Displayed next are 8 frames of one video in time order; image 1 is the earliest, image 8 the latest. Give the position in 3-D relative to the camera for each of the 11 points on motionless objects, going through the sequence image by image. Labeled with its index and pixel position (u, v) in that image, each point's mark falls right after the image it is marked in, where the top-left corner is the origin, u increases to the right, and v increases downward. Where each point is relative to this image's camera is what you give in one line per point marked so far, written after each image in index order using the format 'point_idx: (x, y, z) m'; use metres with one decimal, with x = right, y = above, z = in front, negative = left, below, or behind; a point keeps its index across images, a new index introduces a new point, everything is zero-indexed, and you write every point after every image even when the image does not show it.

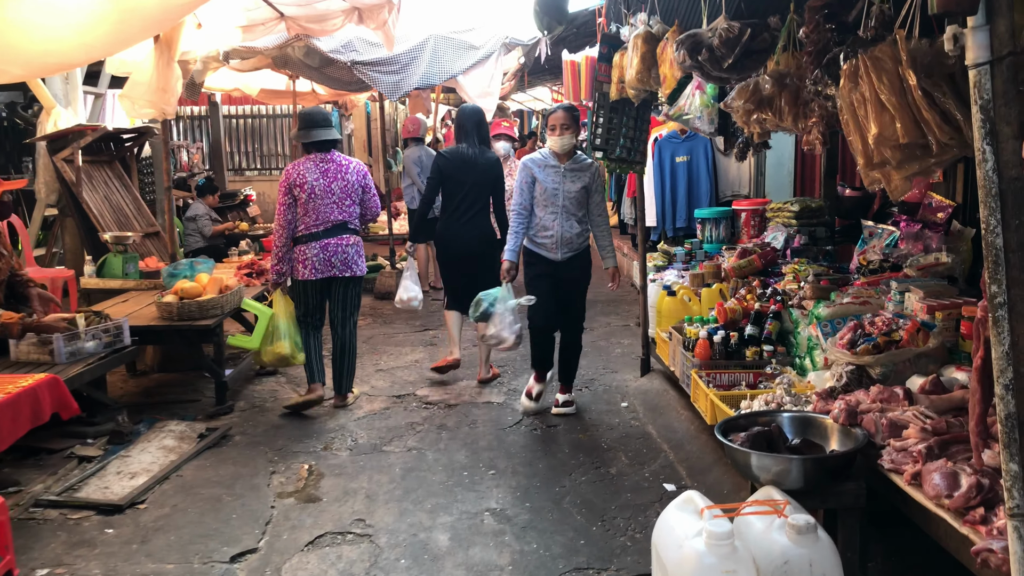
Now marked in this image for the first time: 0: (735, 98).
0: (+1.0, +0.9, +4.2) m
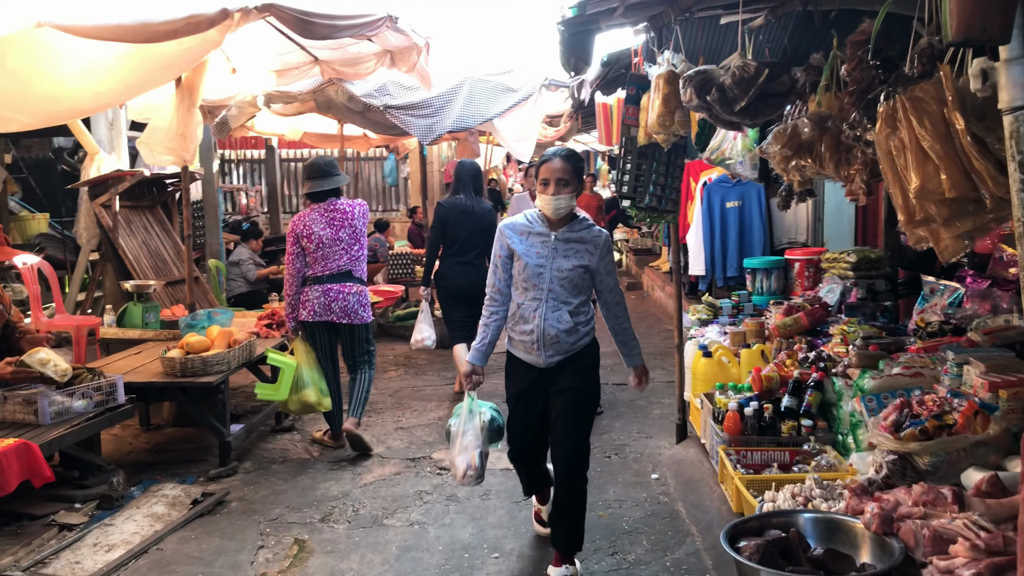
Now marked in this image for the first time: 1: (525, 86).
0: (+1.1, +0.6, +3.8) m
1: (+0.1, +1.6, +7.3) m
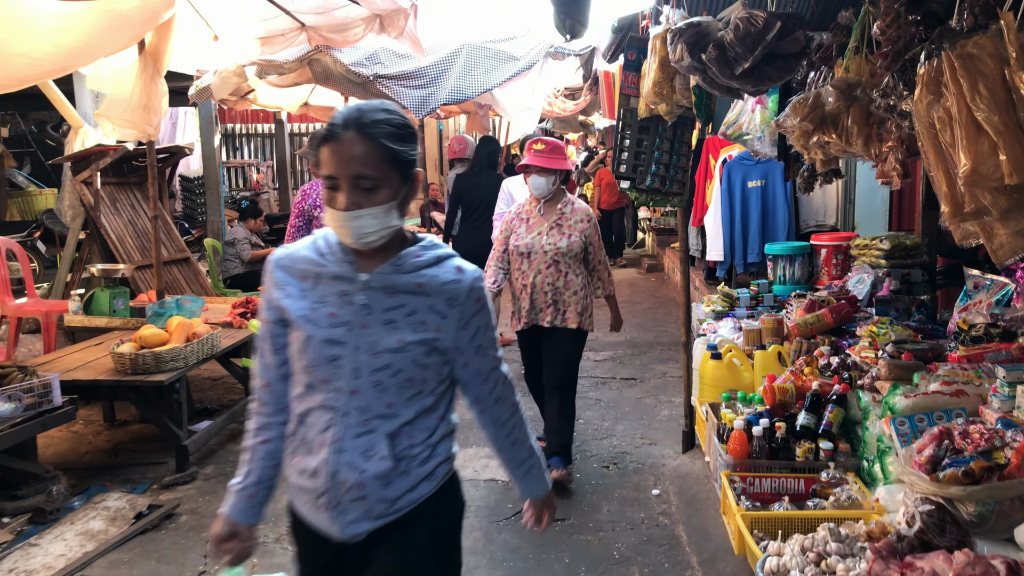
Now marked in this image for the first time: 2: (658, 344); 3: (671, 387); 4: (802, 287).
0: (+1.0, +0.6, +3.3) m
1: (+0.1, +1.7, +6.8) m
2: (+1.1, -0.4, +7.3) m
3: (+1.0, -0.6, +5.9) m
4: (+1.8, 0.0, +5.8) m
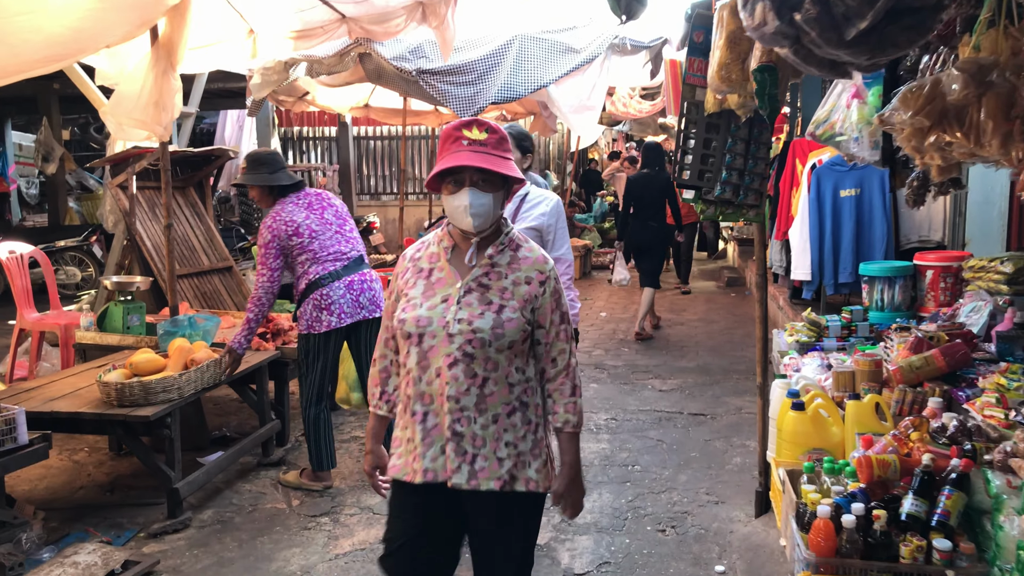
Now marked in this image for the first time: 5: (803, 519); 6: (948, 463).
0: (+1.1, +0.5, +2.5) m
1: (+0.5, +1.6, +6.1) m
2: (+1.6, -0.6, +6.5) m
3: (+1.3, -0.8, +5.1) m
4: (+2.1, -0.1, +5.0) m
5: (+0.8, -0.6, +2.5) m
6: (+1.2, -0.5, +2.5) m
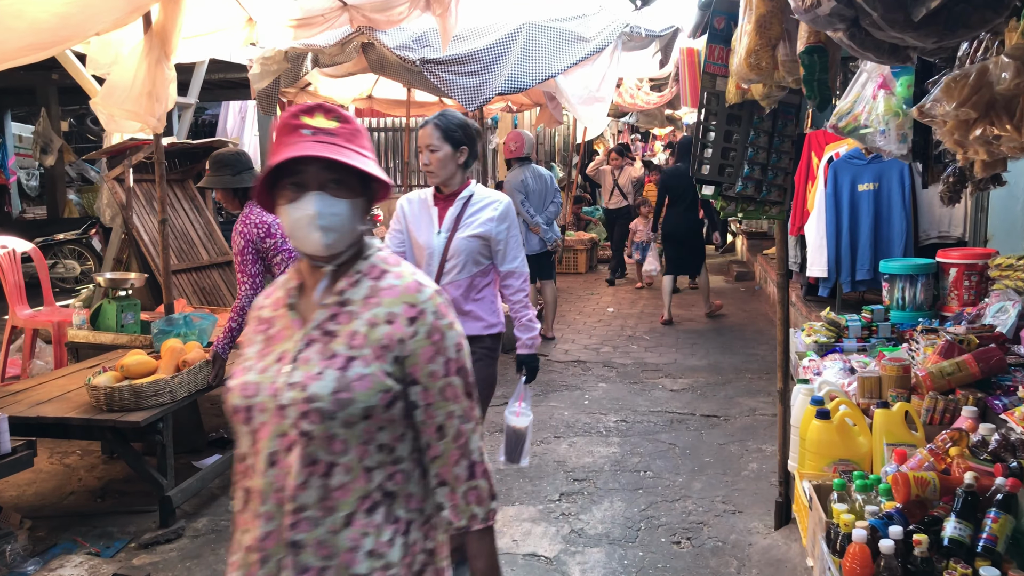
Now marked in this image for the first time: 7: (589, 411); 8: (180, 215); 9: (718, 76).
0: (+1.1, +0.5, +2.3) m
1: (+0.6, +1.6, +5.9) m
2: (+1.6, -0.6, +6.3) m
3: (+1.3, -0.8, +5.0) m
4: (+2.1, -0.1, +4.8) m
5: (+0.8, -0.6, +2.4) m
6: (+1.2, -0.5, +2.3) m
7: (+0.4, -0.7, +5.4) m
8: (-2.6, +0.6, +7.2) m
9: (+0.7, +0.7, +3.1) m
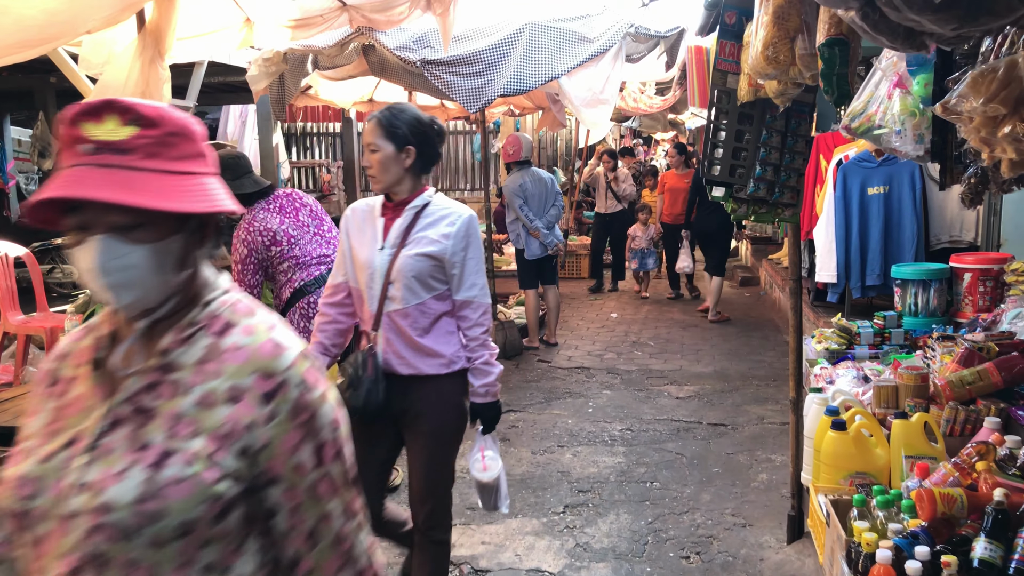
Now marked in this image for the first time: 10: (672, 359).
0: (+1.1, +0.5, +2.2) m
1: (+0.6, +1.6, +5.8) m
2: (+1.6, -0.6, +6.2) m
3: (+1.4, -0.8, +4.8) m
4: (+2.2, -0.2, +4.7) m
5: (+0.8, -0.7, +2.2) m
6: (+1.2, -0.5, +2.2) m
7: (+0.5, -0.7, +5.2) m
8: (-2.6, +0.5, +7.0) m
9: (+0.7, +0.7, +3.0) m
10: (+1.2, -0.5, +6.9) m
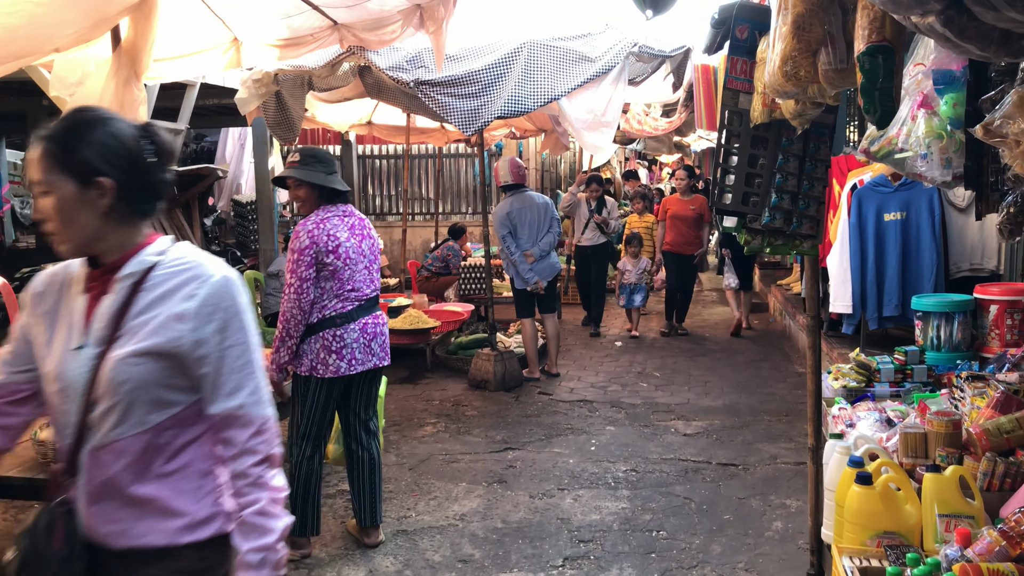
0: (+1.1, +0.4, +1.9) m
1: (+0.6, +1.4, +5.6) m
2: (+1.6, -0.8, +5.9) m
3: (+1.3, -0.9, +4.5) m
4: (+2.1, -0.3, +4.4) m
5: (+0.8, -0.8, +1.9) m
6: (+1.2, -0.6, +1.9) m
7: (+0.4, -0.9, +4.9) m
8: (-2.6, +0.3, +6.8) m
9: (+0.7, +0.6, +2.7) m
10: (+1.2, -0.7, +6.6) m
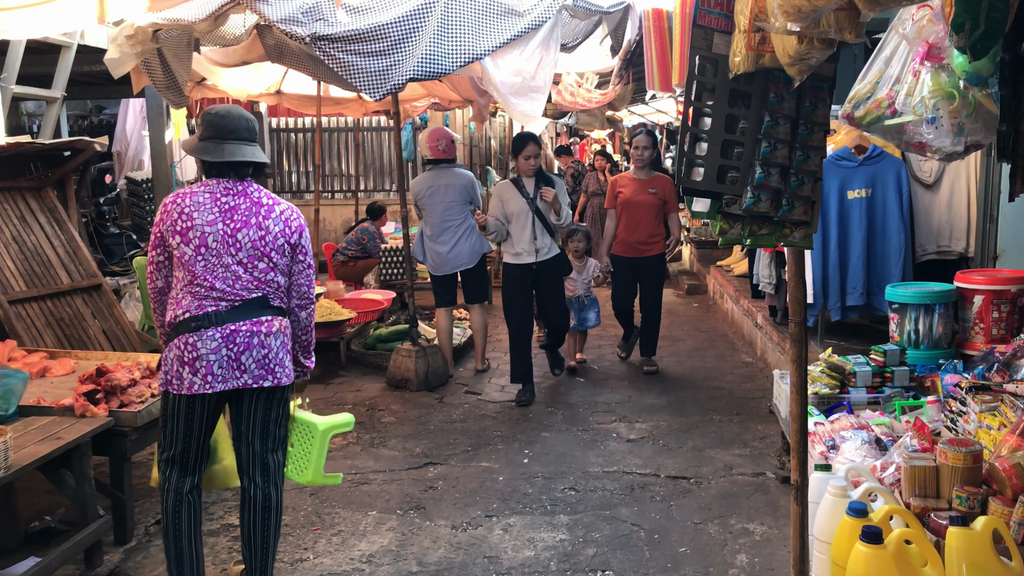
0: (+0.9, +0.3, +1.3) m
1: (+0.1, +1.5, +4.9) m
2: (+1.2, -0.7, +5.3) m
3: (+1.0, -0.9, +4.0) m
4: (+1.8, -0.3, +3.8) m
5: (+0.6, -0.8, +1.3) m
6: (+1.0, -0.6, +1.3) m
7: (+0.1, -0.9, +4.3) m
8: (-3.1, +0.4, +5.9) m
9: (+0.4, +0.6, +2.0) m
10: (+0.7, -0.6, +6.0) m
